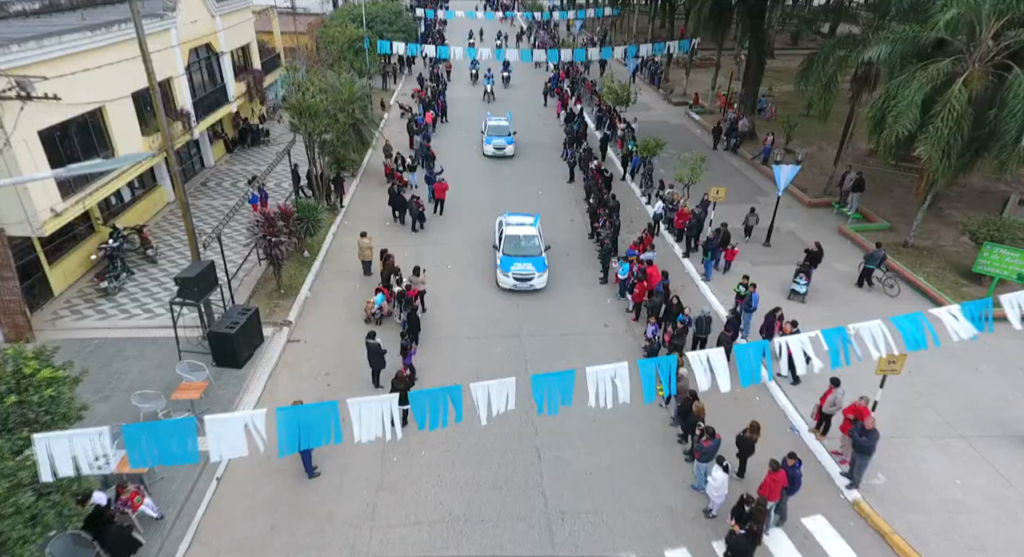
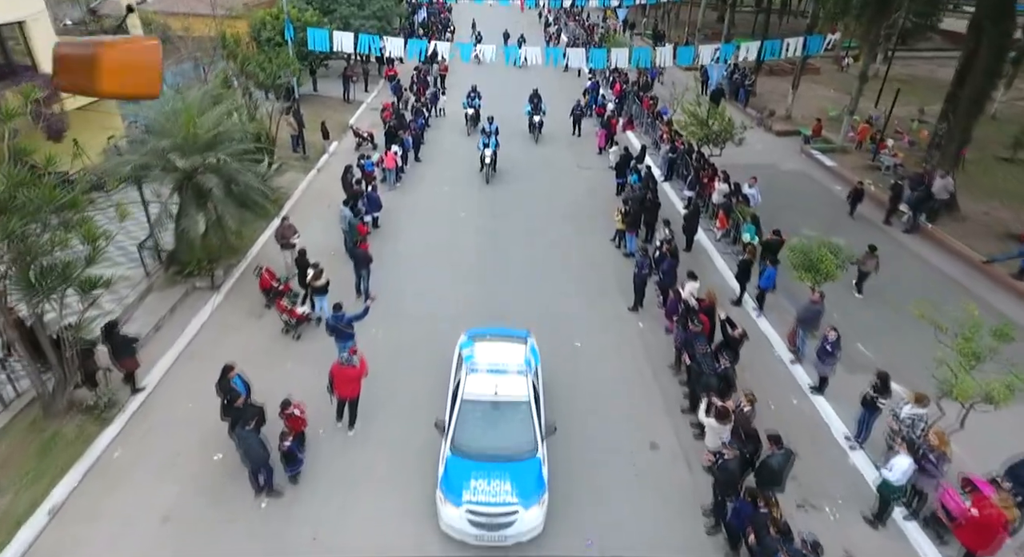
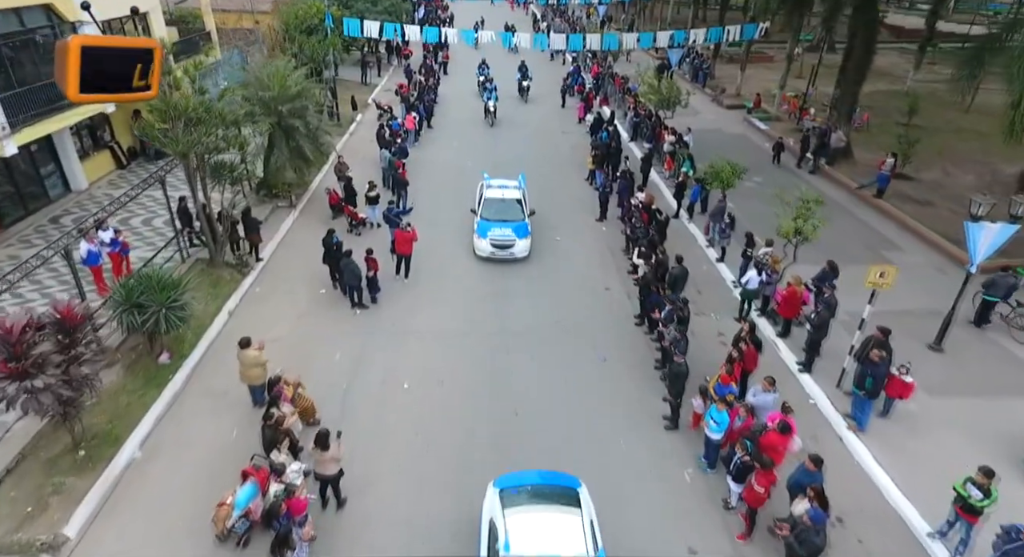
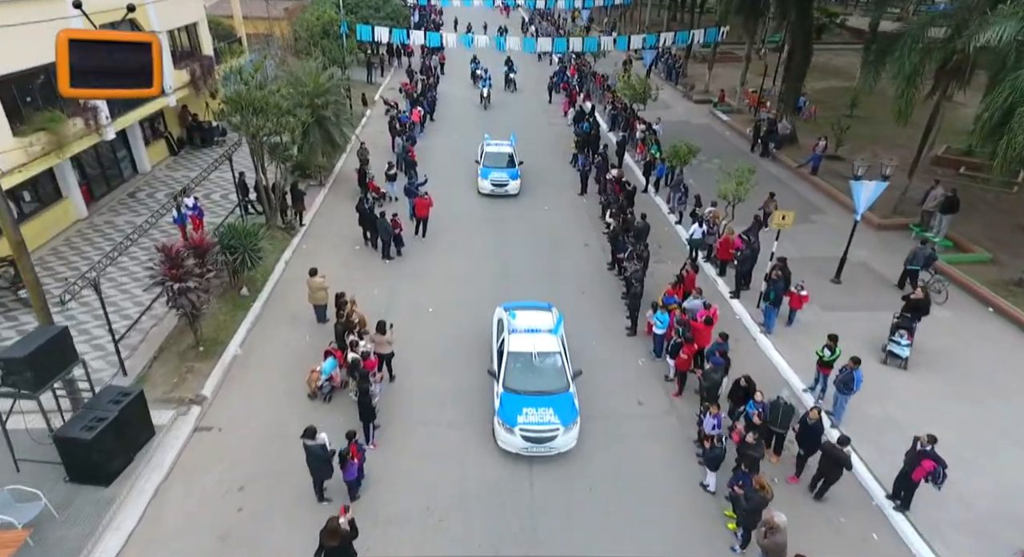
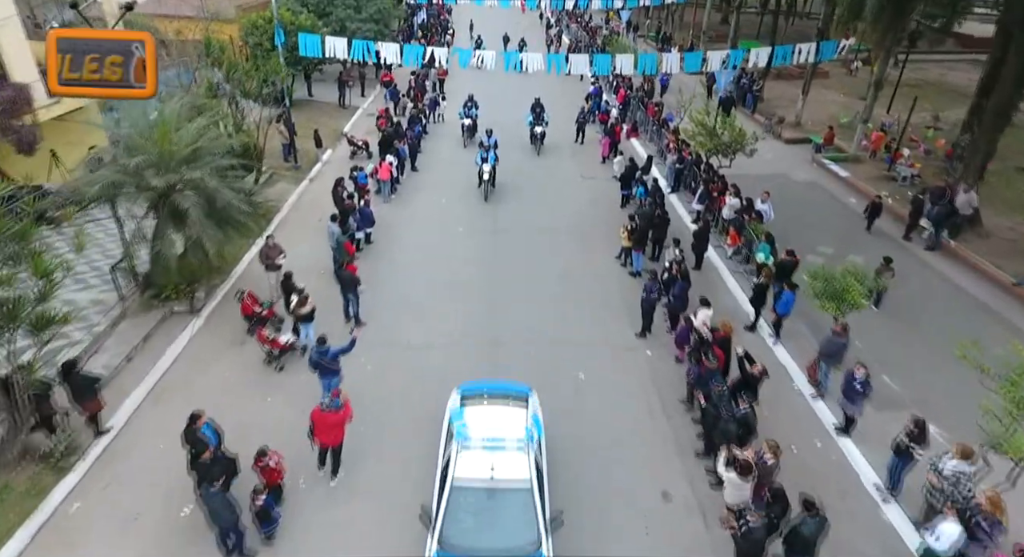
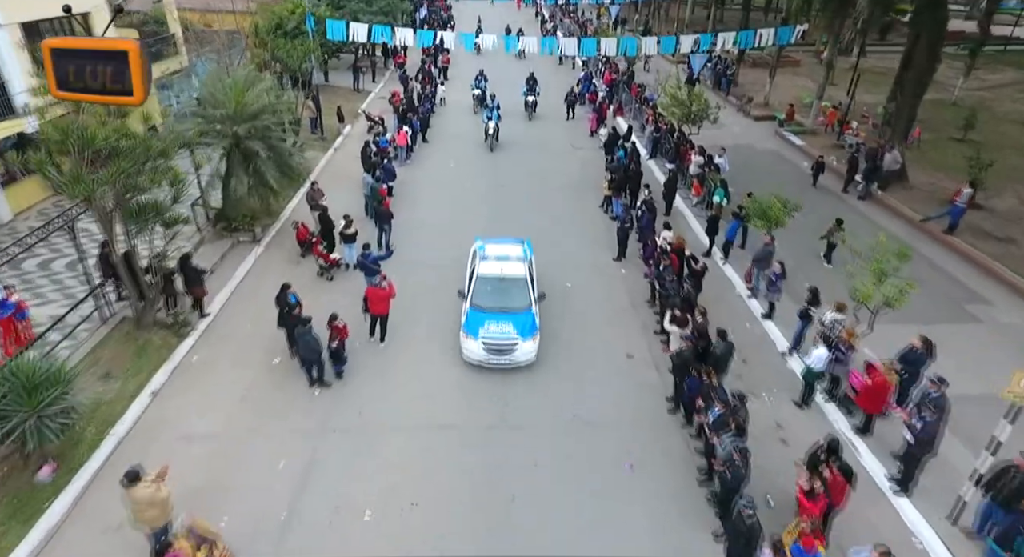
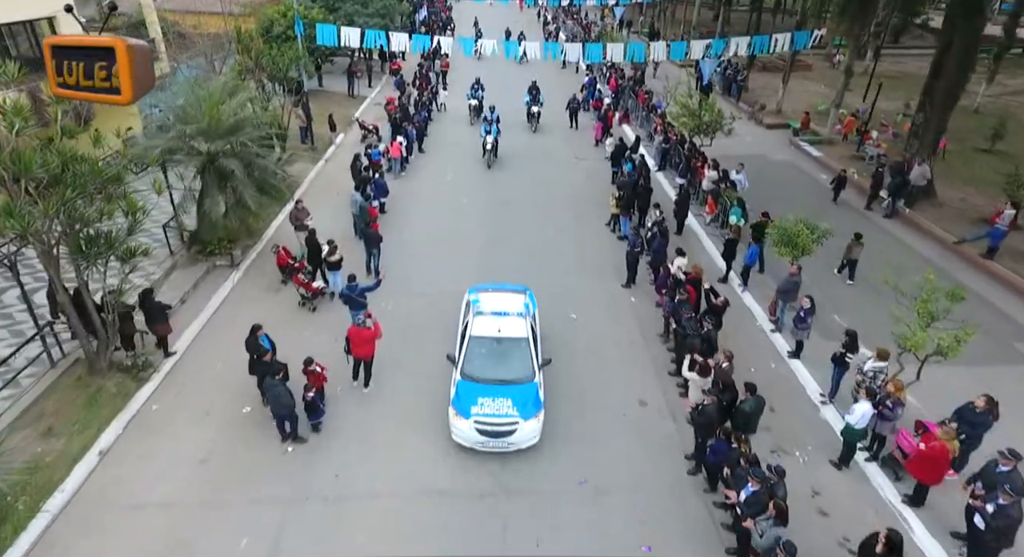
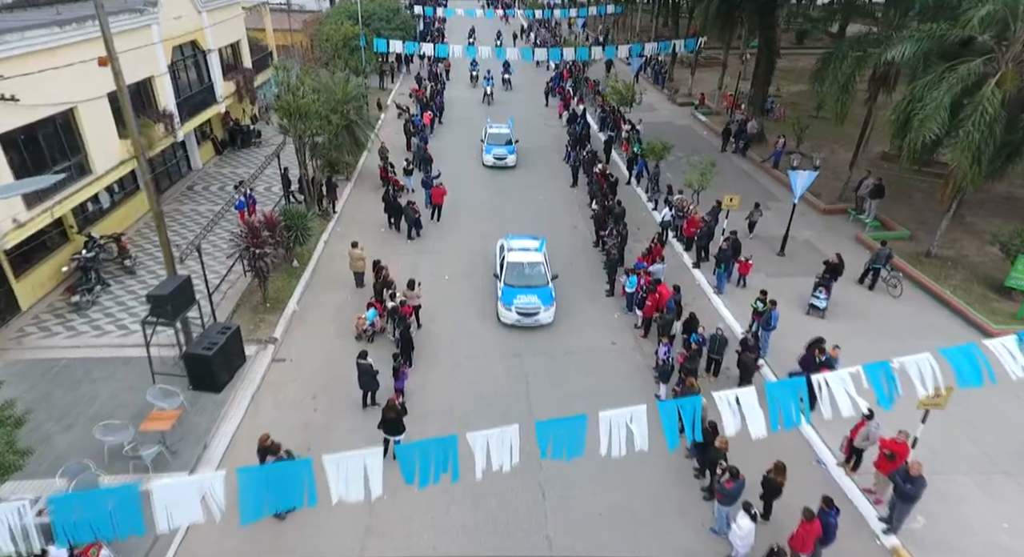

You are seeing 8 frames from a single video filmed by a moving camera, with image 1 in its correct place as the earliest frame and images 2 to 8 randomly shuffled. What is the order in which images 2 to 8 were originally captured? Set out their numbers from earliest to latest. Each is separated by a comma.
8, 4, 3, 6, 7, 2, 5
